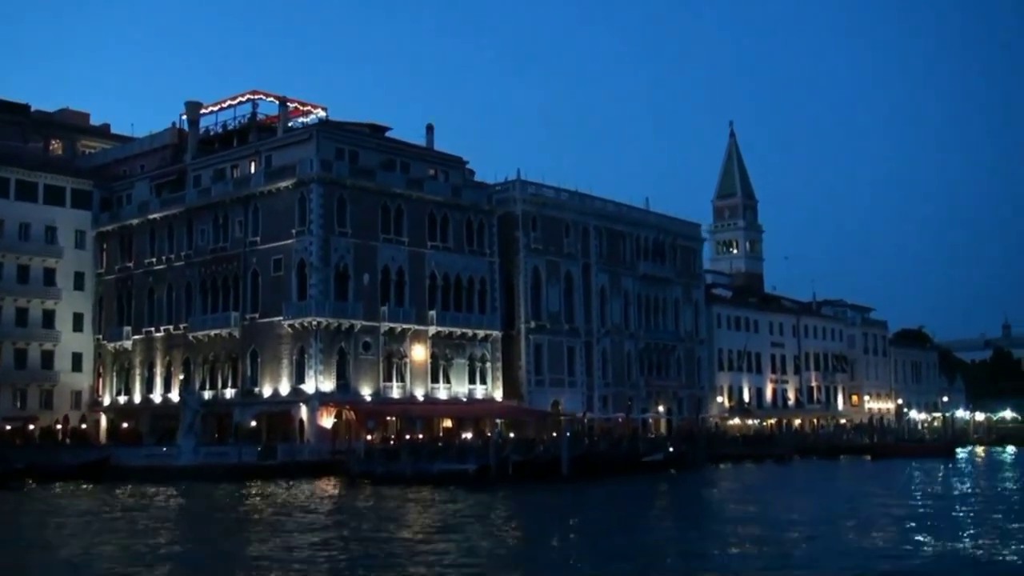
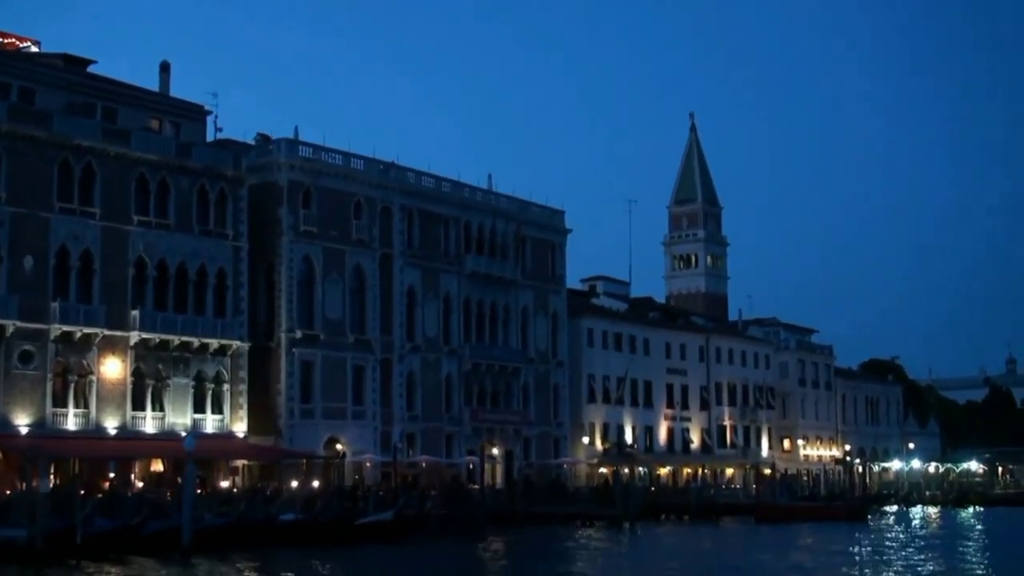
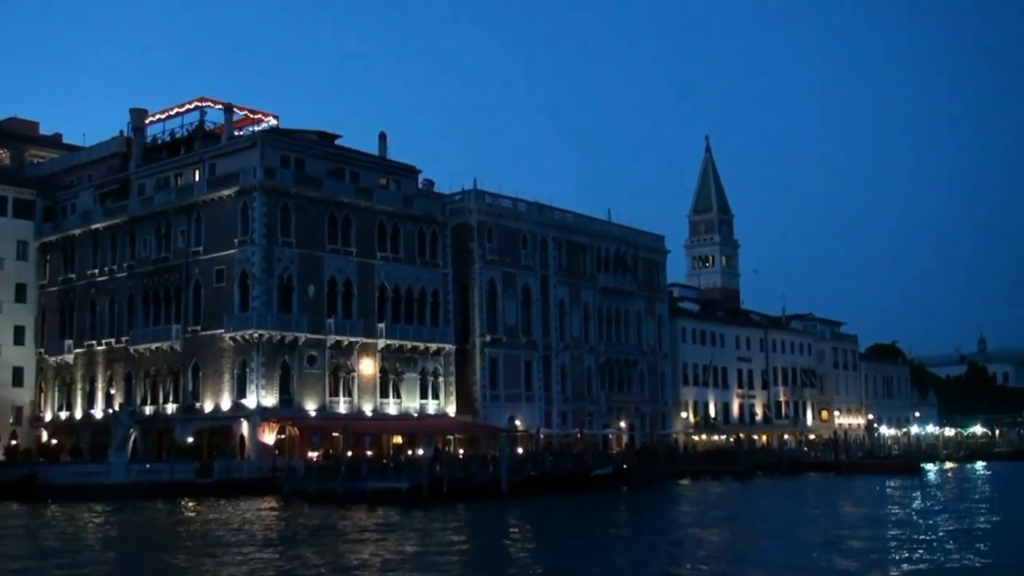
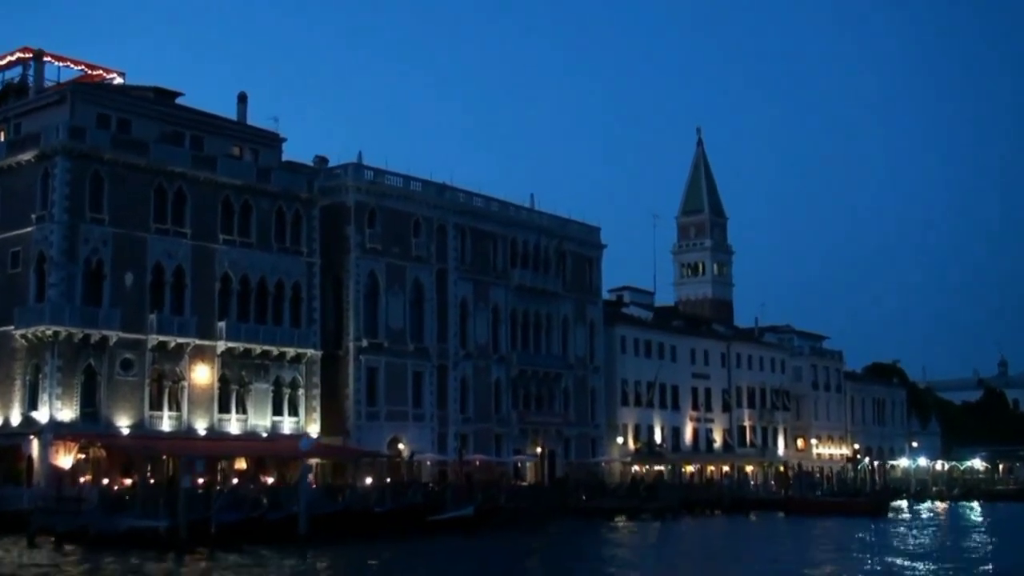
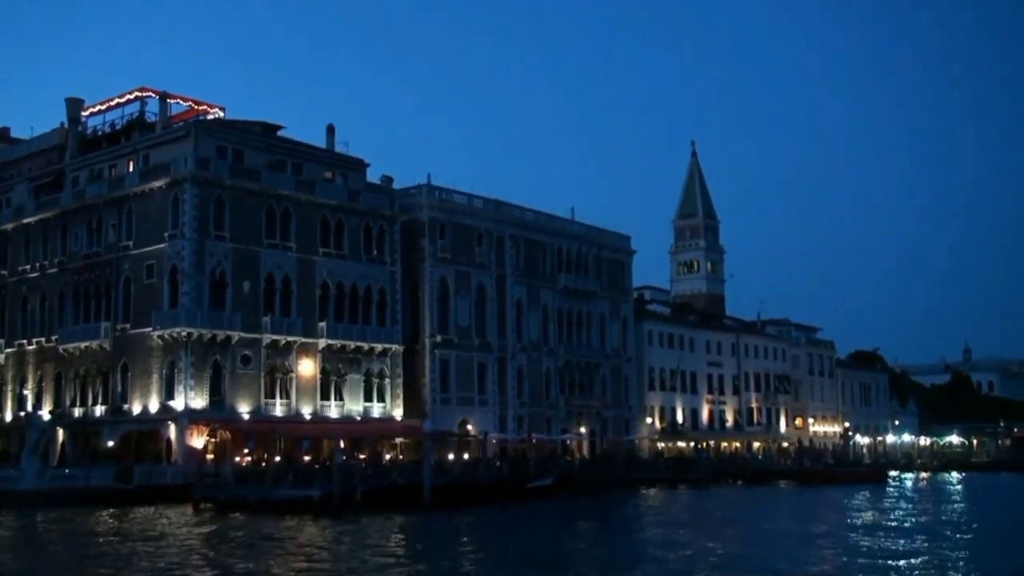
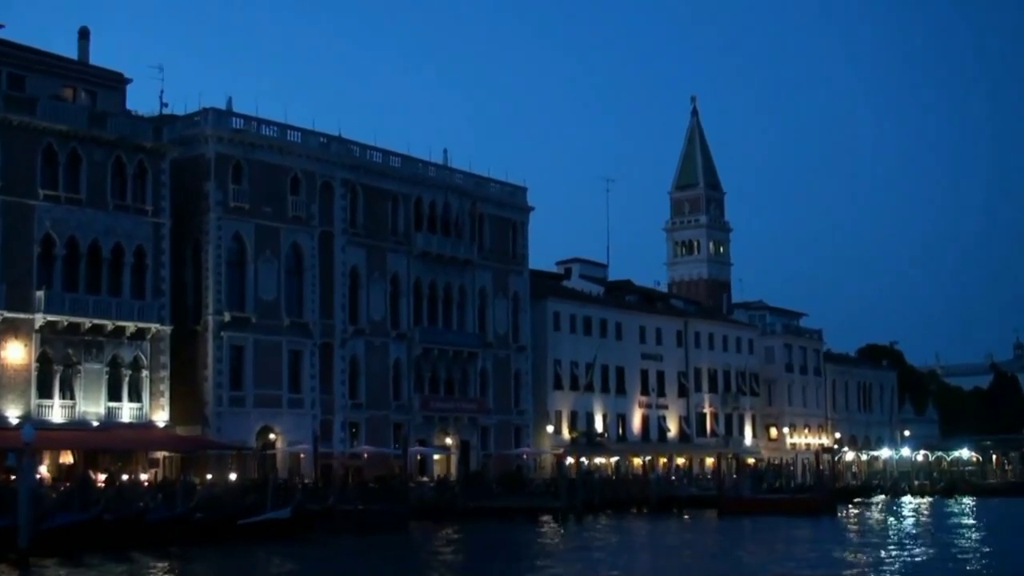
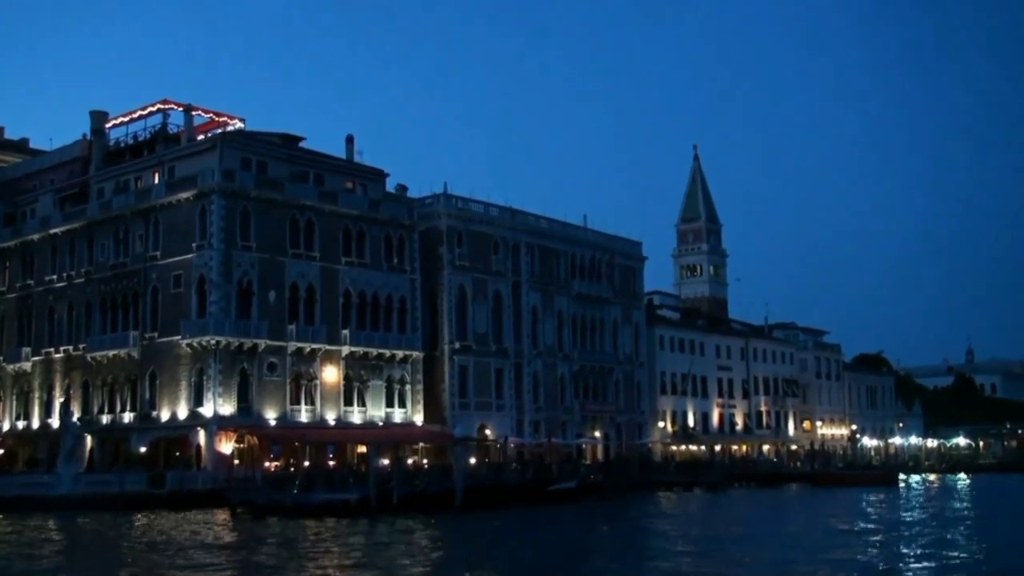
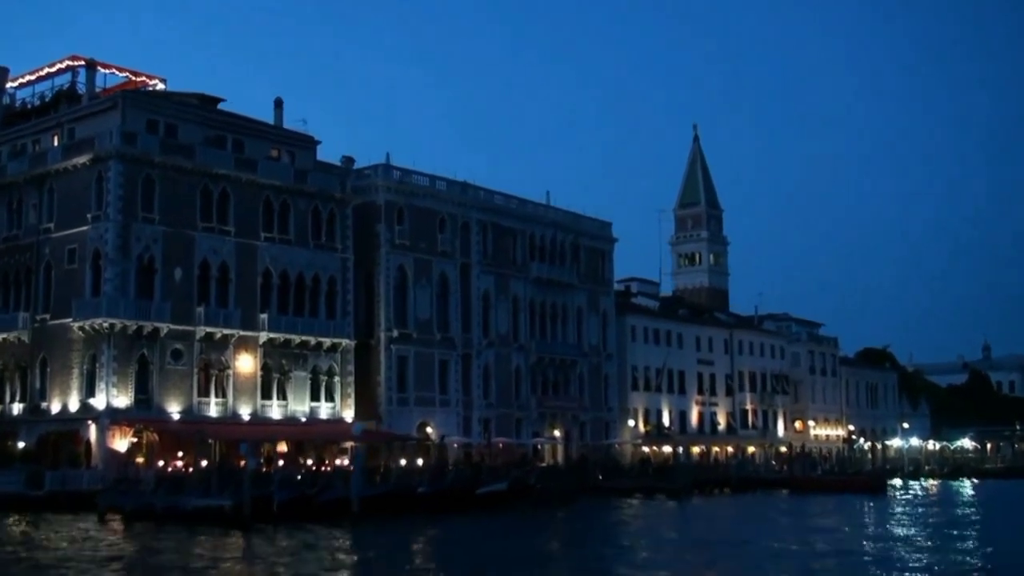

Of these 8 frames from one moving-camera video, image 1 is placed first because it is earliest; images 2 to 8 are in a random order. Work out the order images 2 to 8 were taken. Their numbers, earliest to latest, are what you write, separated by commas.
3, 7, 5, 8, 4, 2, 6
